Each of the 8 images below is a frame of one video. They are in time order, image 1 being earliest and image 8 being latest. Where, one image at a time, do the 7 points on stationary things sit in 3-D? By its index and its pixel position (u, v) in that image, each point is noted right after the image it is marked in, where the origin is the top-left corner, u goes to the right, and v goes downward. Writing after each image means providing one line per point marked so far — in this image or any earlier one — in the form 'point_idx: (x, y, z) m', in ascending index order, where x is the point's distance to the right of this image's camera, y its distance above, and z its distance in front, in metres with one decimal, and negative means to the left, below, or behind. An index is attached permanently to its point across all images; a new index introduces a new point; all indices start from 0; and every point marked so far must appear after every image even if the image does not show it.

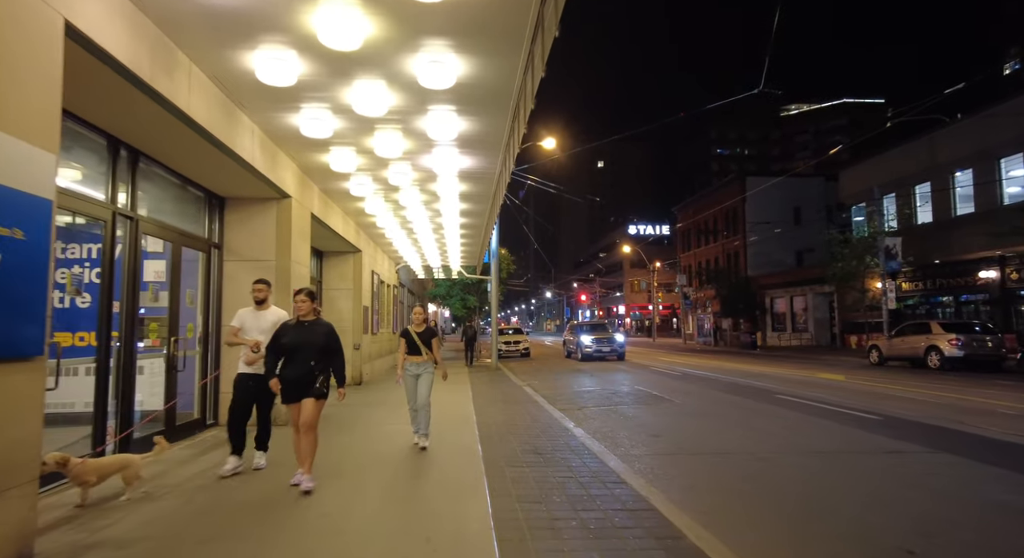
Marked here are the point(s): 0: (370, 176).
0: (-2.6, +1.9, +10.7) m
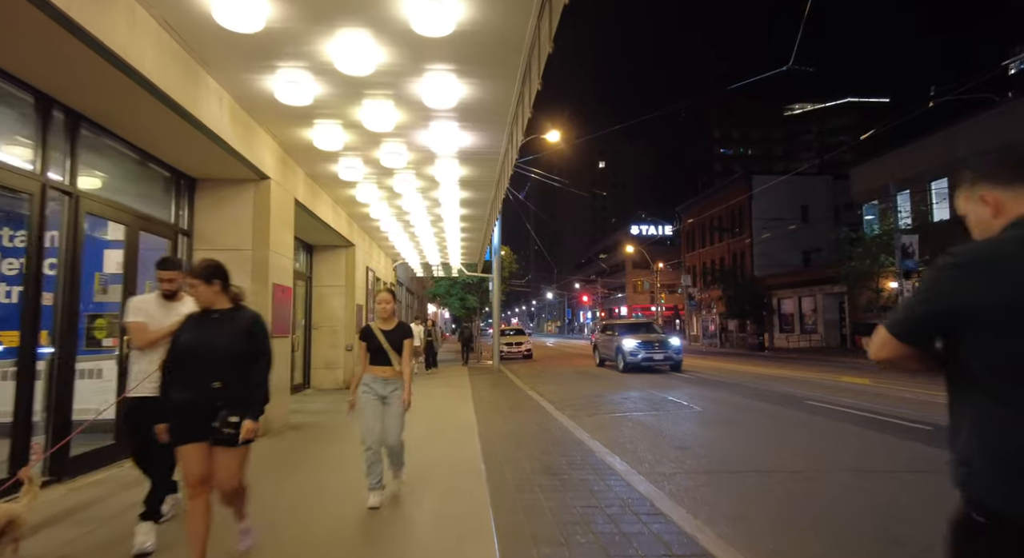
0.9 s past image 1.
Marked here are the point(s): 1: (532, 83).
0: (-2.5, +2.0, +9.6) m
1: (+0.2, +2.3, +6.8) m
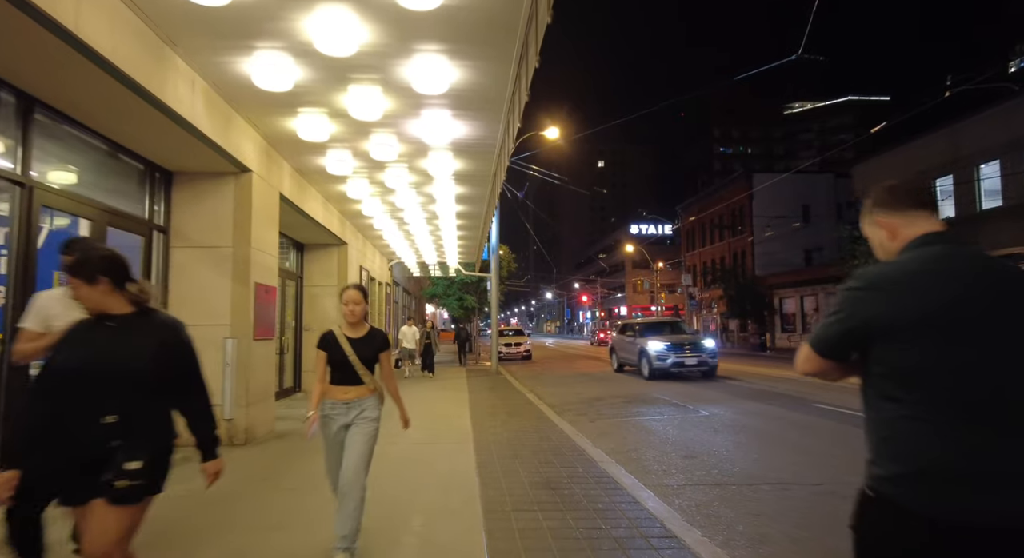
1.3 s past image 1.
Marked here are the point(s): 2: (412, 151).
0: (-2.5, +2.0, +9.1) m
1: (+0.2, +2.3, +6.3) m
2: (-1.6, +2.0, +9.4) m
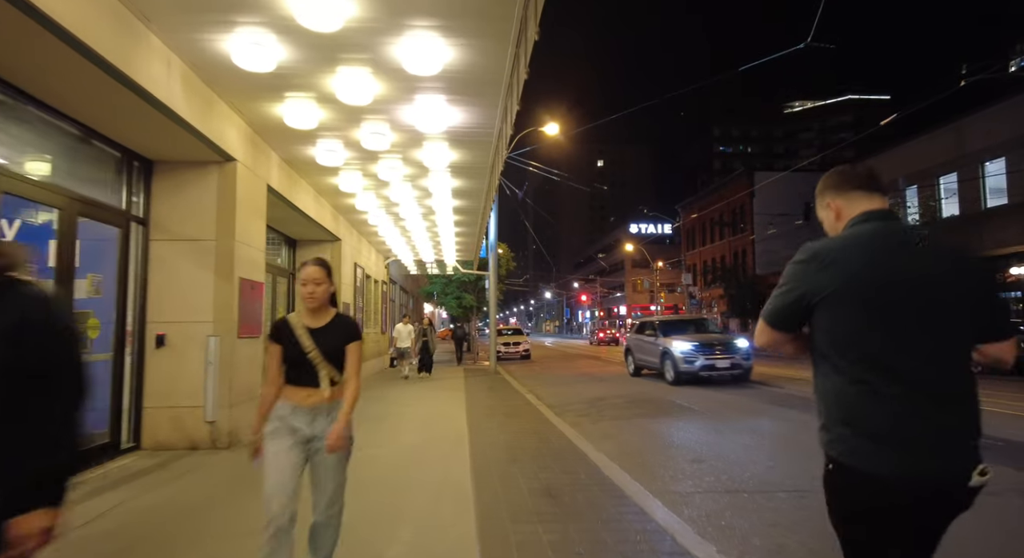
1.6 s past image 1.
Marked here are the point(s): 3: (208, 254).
0: (-2.6, +2.1, +8.7) m
1: (+0.2, +2.4, +5.9) m
2: (-1.6, +2.1, +9.0) m
3: (-3.8, +0.3, +7.3) m
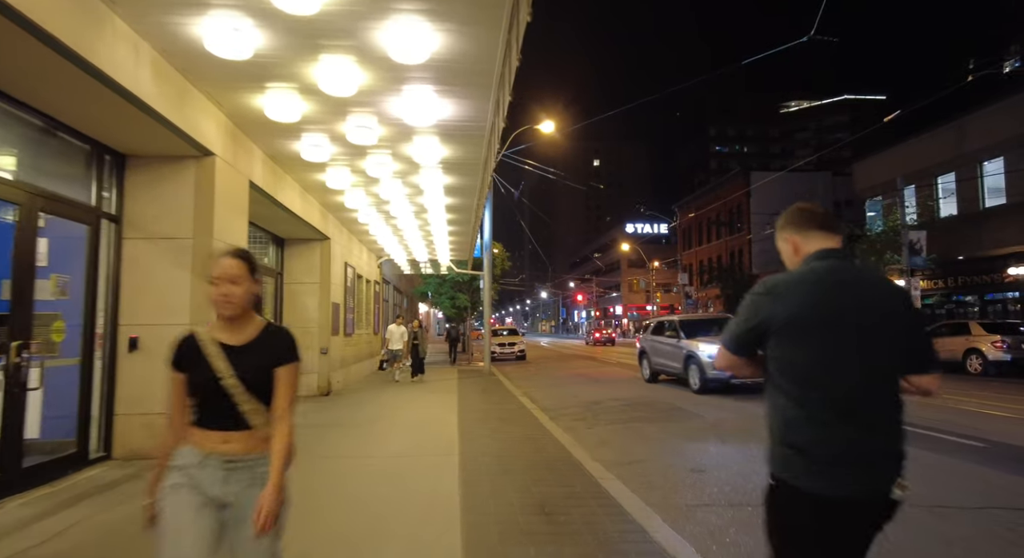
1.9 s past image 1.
0: (-2.7, +2.1, +8.4) m
1: (+0.1, +2.4, +5.6) m
2: (-1.7, +2.1, +8.6) m
3: (-3.9, +0.3, +7.0) m
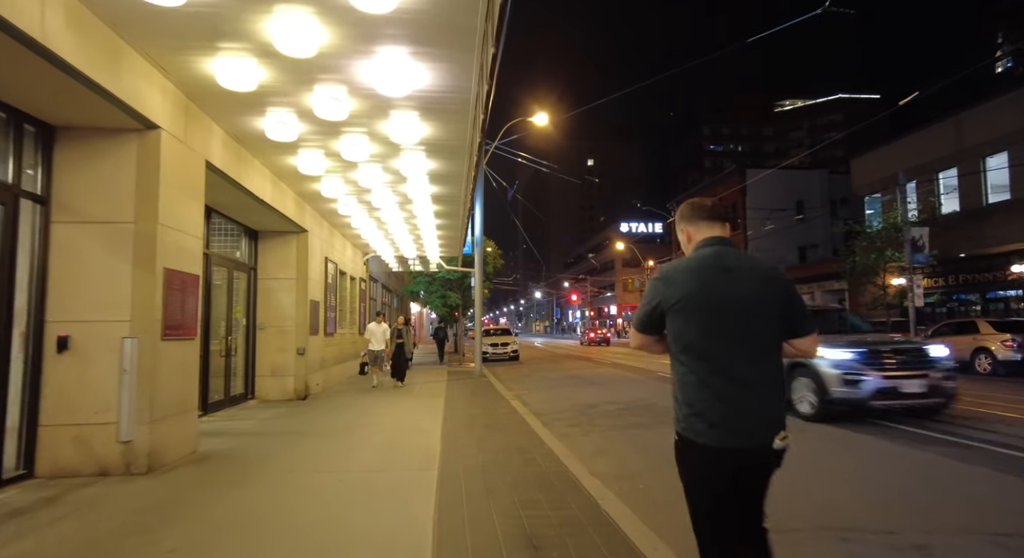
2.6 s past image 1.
0: (-2.8, +2.2, +7.5) m
1: (0.0, +2.5, +4.8) m
2: (-1.9, +2.2, +7.8) m
3: (-4.0, +0.4, +6.1) m
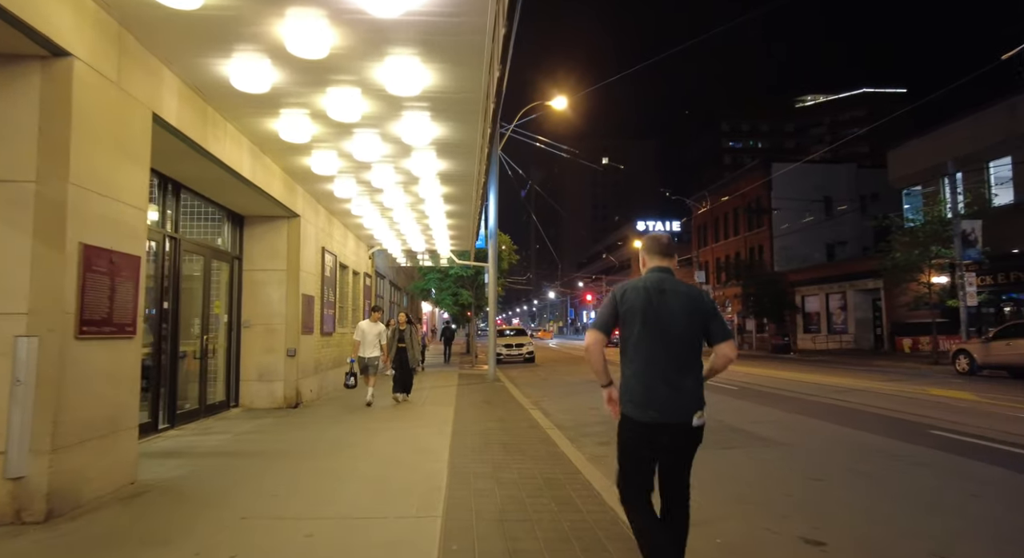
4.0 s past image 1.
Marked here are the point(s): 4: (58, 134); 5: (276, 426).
0: (-2.5, +2.3, +5.9) m
1: (+0.2, +2.7, +3.1) m
2: (-1.6, +2.4, +6.2) m
3: (-3.8, +0.6, +4.6) m
4: (-3.6, +1.1, +4.6) m
5: (-3.7, -2.3, +9.2) m
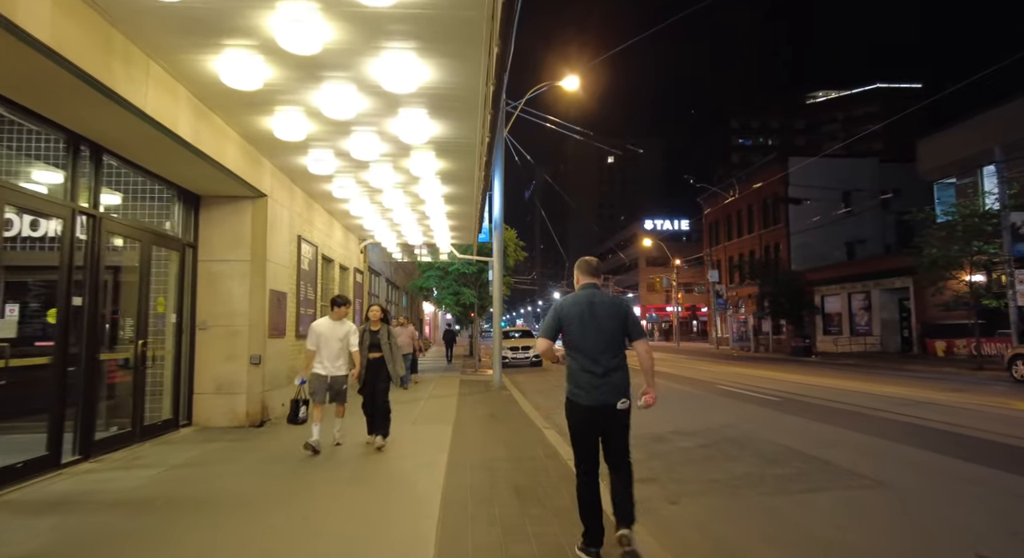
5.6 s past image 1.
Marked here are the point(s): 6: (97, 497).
0: (-2.4, +2.5, +4.1) m
1: (+0.3, +2.8, +1.2) m
2: (-1.5, +2.5, +4.3) m
3: (-3.7, +0.7, +2.7) m
4: (-3.5, +1.2, +2.7) m
5: (-3.5, -2.2, +7.3) m
6: (-3.8, -2.0, +5.3) m
